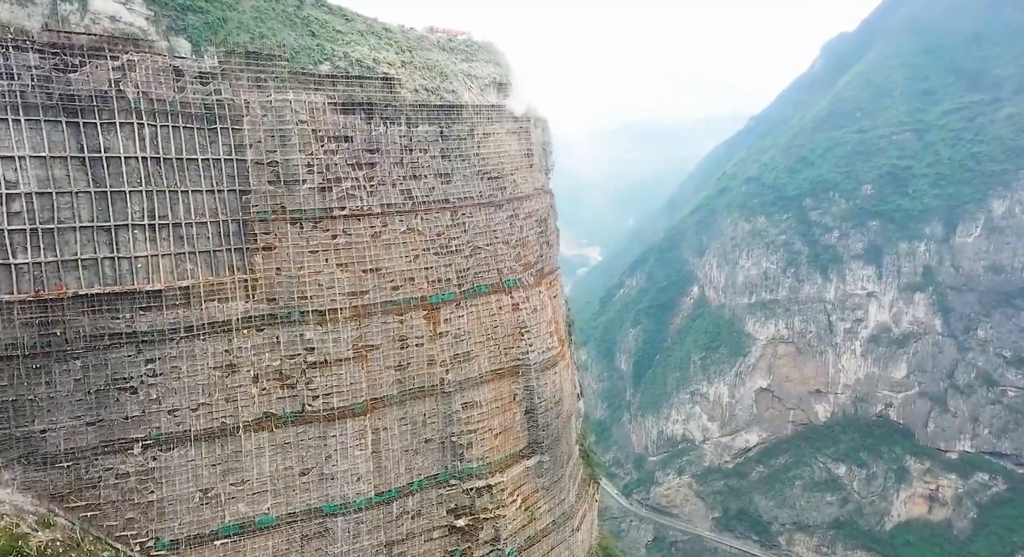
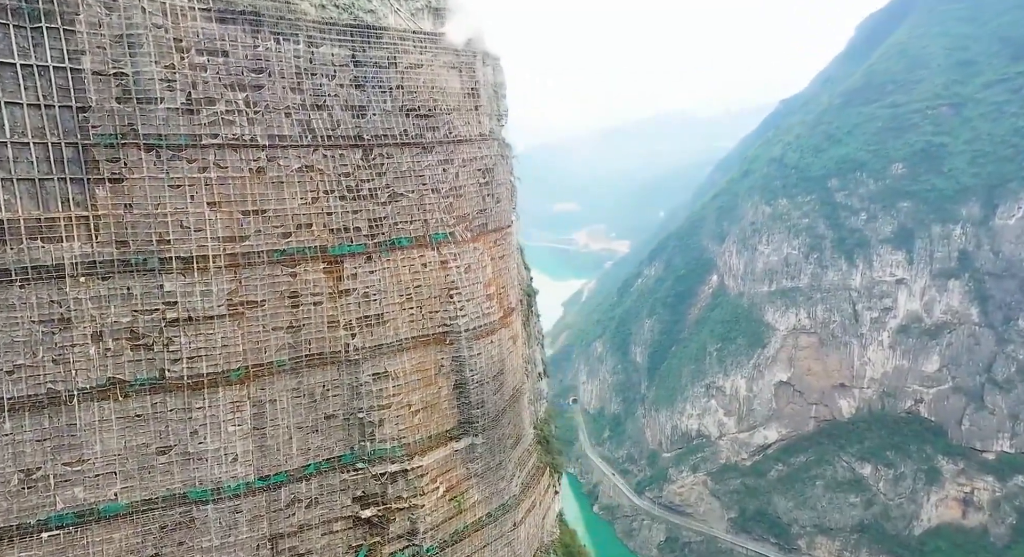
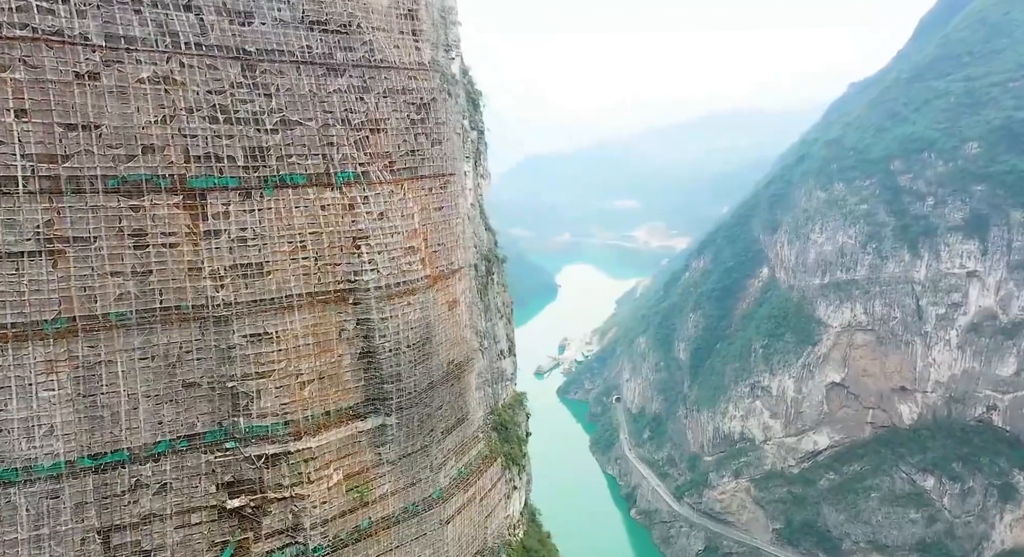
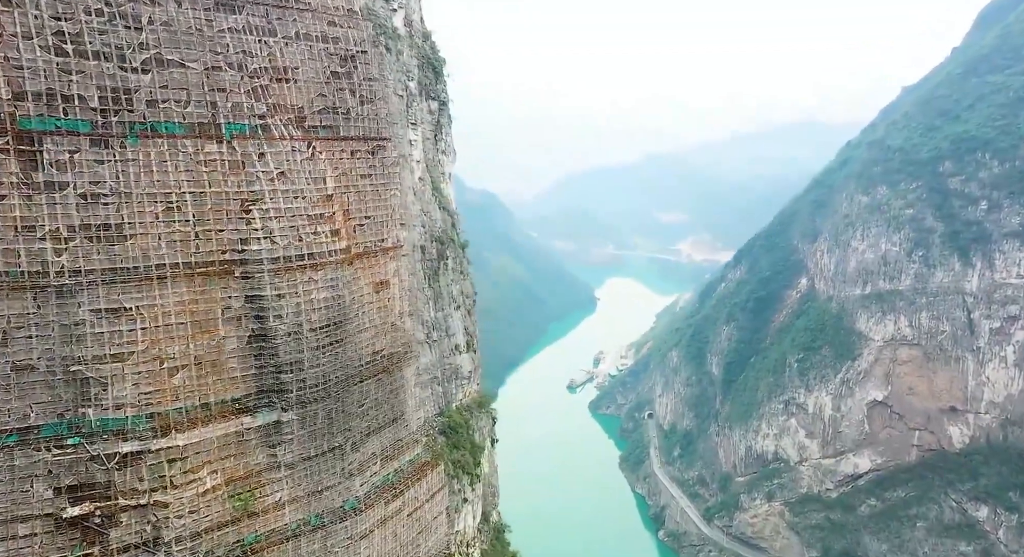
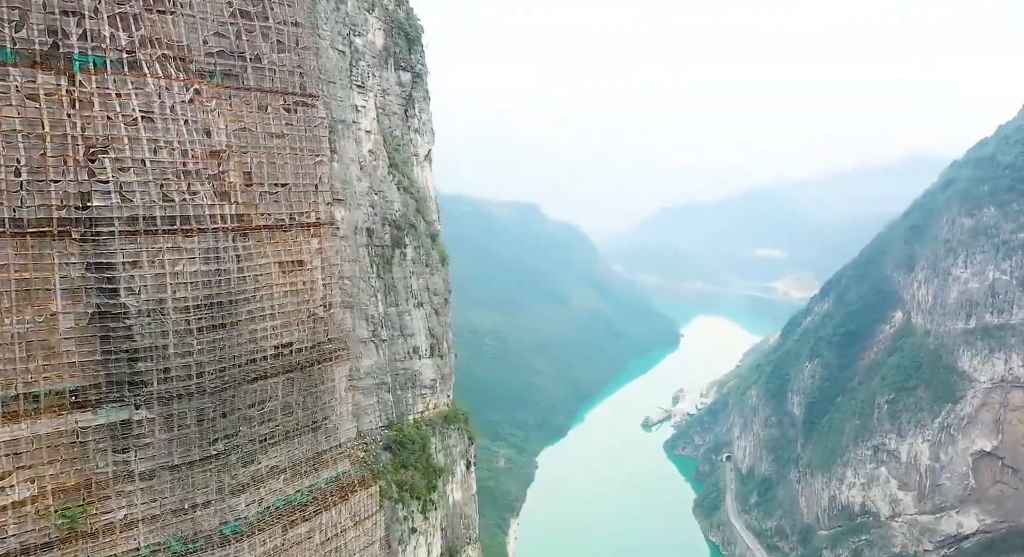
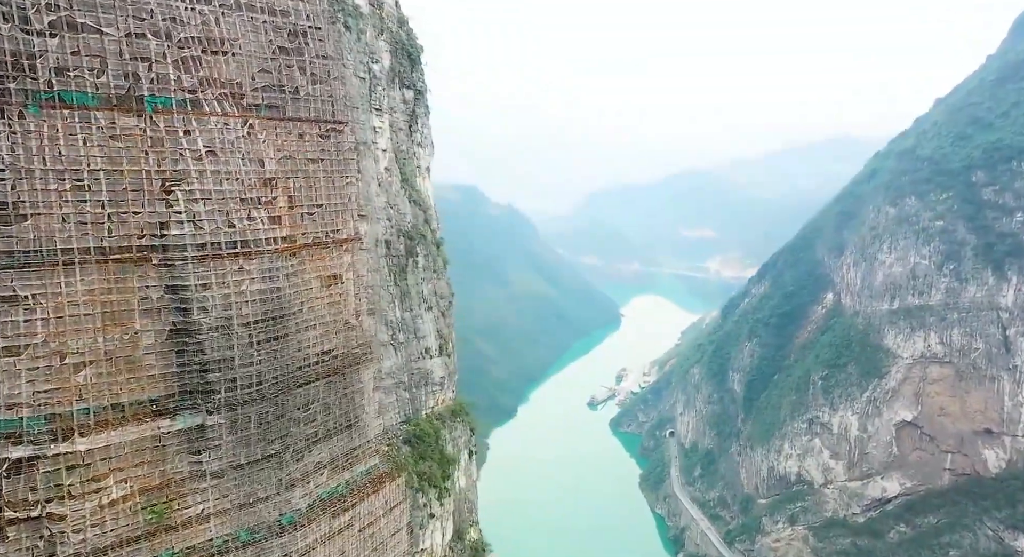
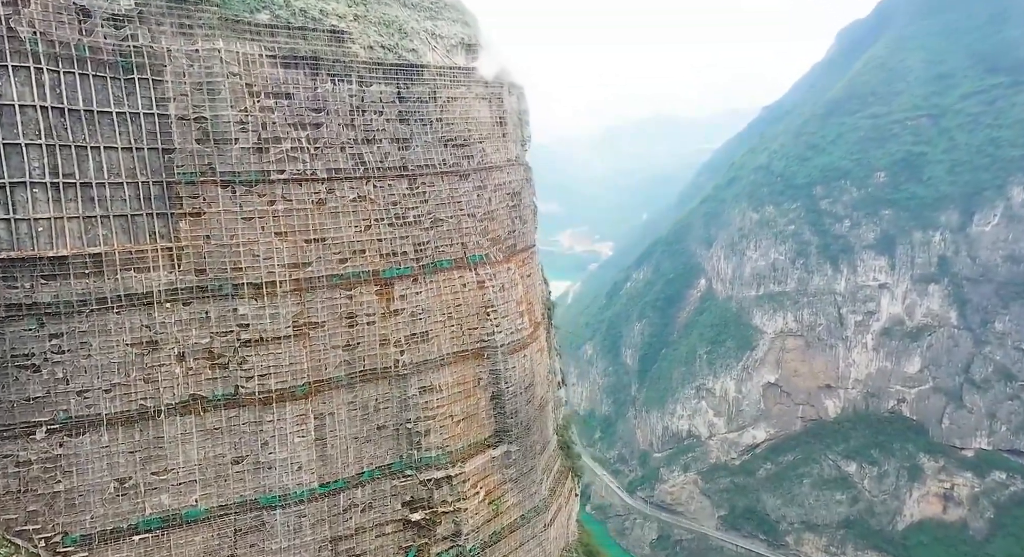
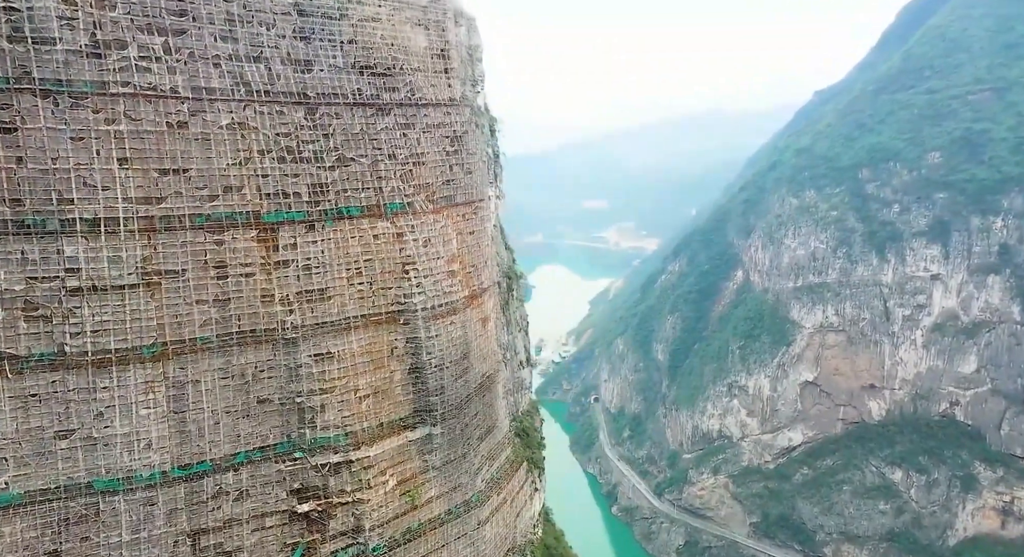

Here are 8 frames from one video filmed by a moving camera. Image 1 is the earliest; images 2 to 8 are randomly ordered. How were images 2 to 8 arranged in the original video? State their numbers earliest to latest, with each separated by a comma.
7, 2, 8, 3, 4, 6, 5
